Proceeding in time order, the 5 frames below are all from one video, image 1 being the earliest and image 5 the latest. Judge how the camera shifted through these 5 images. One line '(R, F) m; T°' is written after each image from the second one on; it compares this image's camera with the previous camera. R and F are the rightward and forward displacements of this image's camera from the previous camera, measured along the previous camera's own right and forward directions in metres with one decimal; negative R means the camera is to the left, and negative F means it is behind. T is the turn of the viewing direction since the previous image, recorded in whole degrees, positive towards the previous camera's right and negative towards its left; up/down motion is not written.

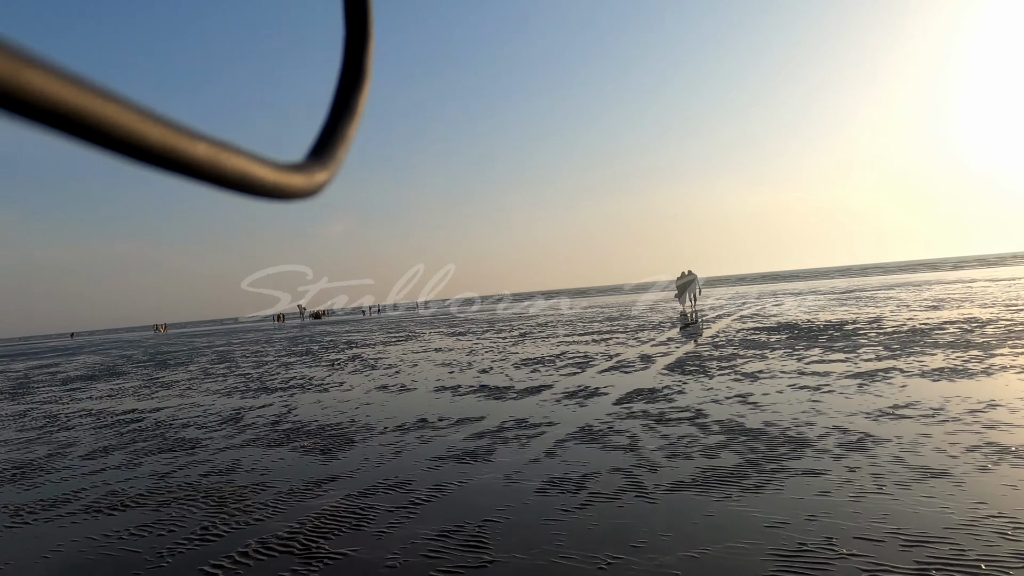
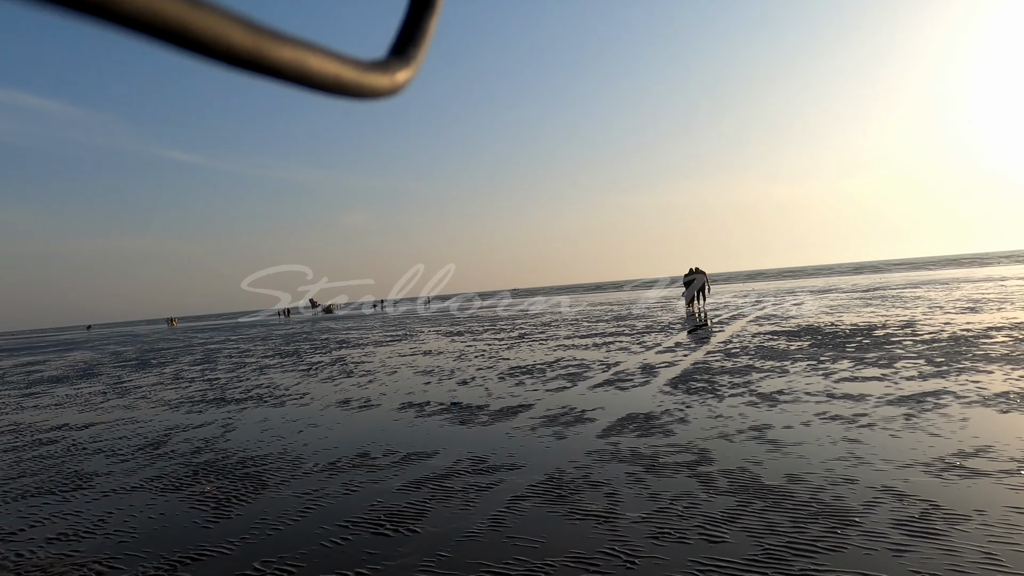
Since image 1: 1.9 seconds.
(+0.6, +1.7) m; -1°
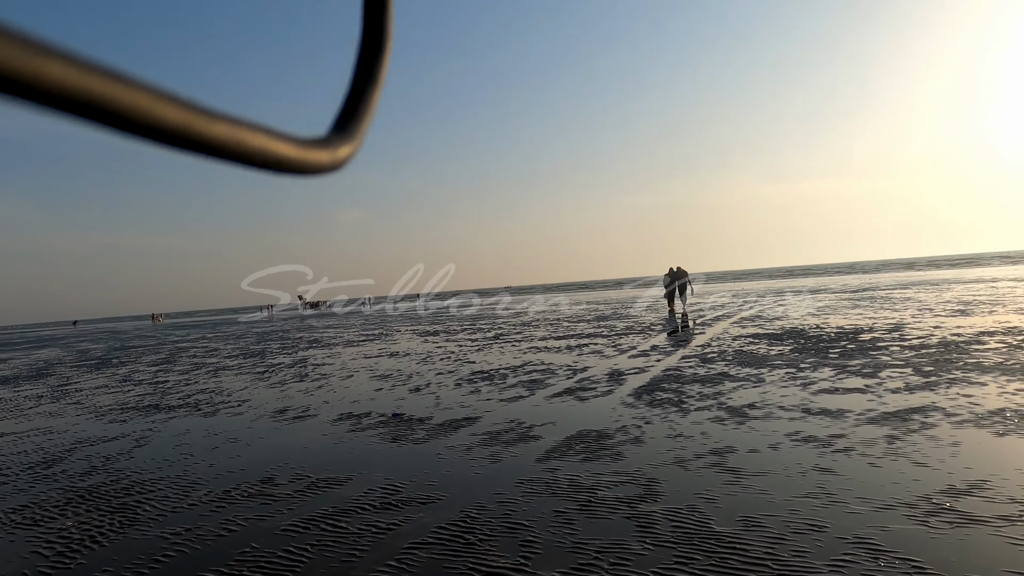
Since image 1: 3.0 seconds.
(+0.7, +0.9) m; +1°
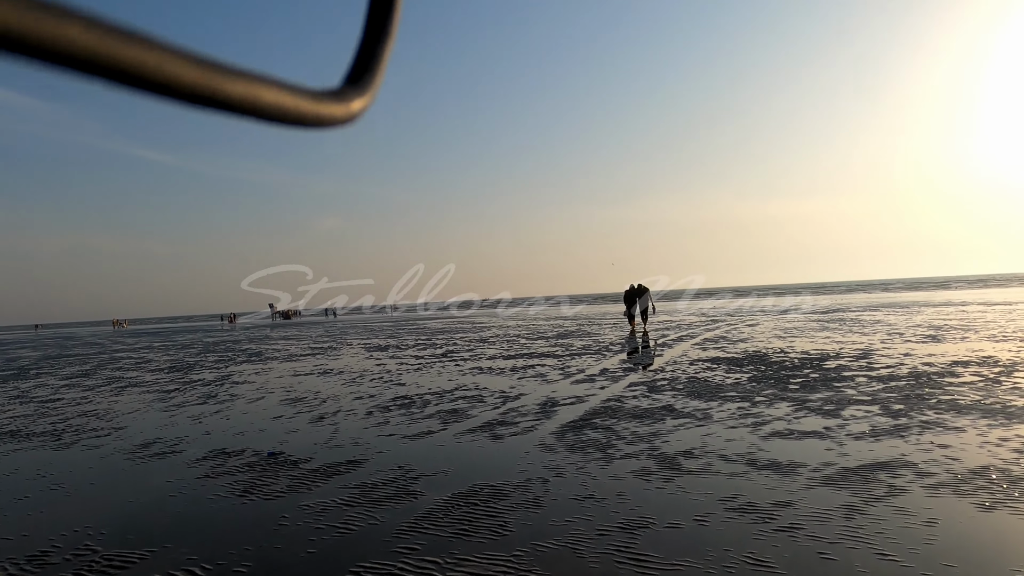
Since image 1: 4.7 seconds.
(+1.0, +1.4) m; +2°
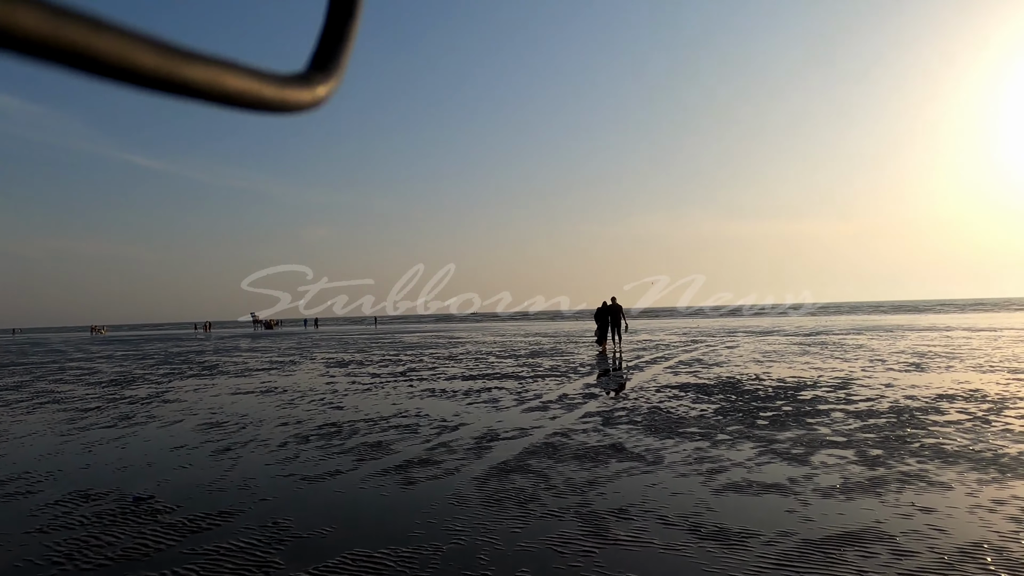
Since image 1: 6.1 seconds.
(+0.8, +1.1) m; +1°
